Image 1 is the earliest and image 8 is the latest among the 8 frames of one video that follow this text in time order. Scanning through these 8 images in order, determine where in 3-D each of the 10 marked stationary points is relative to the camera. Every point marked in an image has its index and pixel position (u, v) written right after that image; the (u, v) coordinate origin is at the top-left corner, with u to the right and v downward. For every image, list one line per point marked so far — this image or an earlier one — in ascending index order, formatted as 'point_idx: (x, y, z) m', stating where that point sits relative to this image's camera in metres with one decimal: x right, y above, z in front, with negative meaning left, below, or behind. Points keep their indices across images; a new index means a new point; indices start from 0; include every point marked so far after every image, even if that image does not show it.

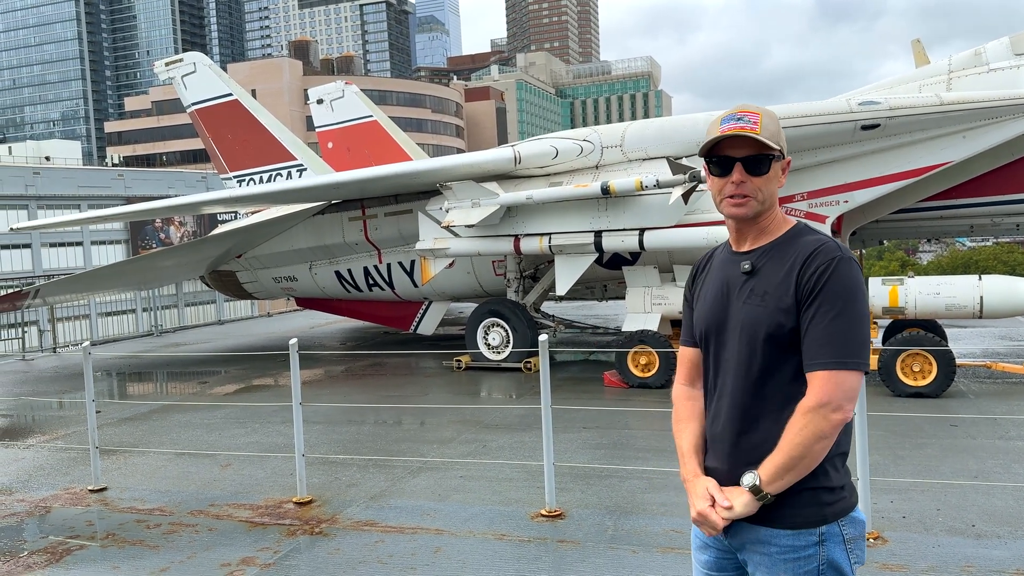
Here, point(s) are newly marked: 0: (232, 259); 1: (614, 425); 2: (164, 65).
0: (-4.6, +0.5, +13.8) m
1: (+0.9, -1.2, +7.1) m
2: (-6.1, +3.9, +14.7) m
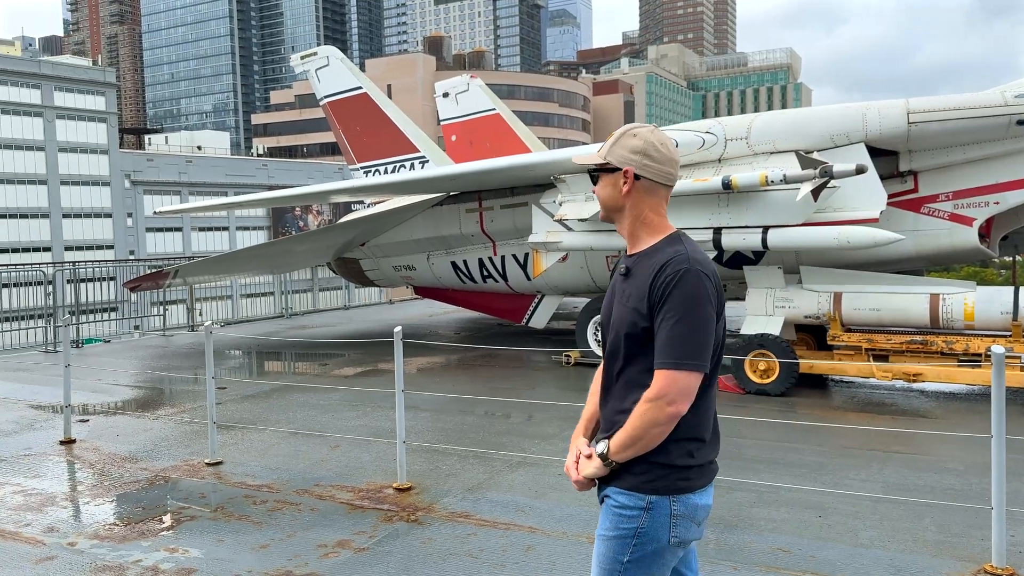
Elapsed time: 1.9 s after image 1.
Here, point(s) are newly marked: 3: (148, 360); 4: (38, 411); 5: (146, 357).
0: (-2.7, +0.7, +14.2) m
1: (+1.7, -1.2, +6.8) m
2: (-3.9, +4.2, +15.3) m
3: (-5.3, -1.1, +12.1) m
4: (-4.7, -1.2, +8.3) m
5: (-5.5, -1.0, +12.5) m
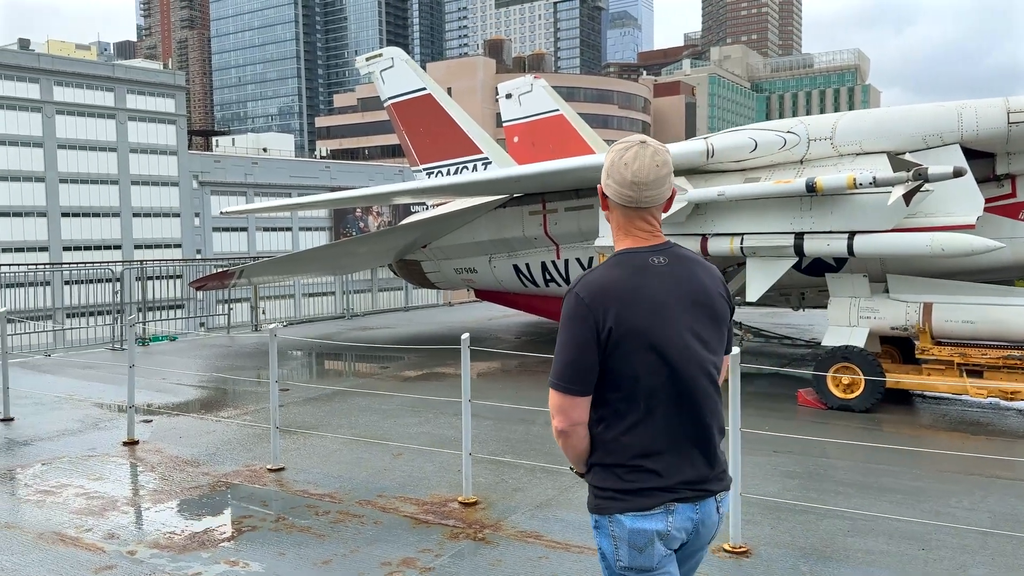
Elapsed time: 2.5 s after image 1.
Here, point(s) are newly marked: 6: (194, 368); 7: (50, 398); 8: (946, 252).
0: (-1.6, +0.7, +14.1) m
1: (+2.3, -1.3, +6.4) m
2: (-2.7, +4.2, +15.2) m
3: (-4.4, -1.1, +12.2) m
4: (-4.1, -1.2, +8.3) m
5: (-4.5, -1.0, +12.5) m
6: (-4.4, -1.1, +11.4) m
7: (-4.9, -1.2, +8.9) m
8: (+3.7, +0.3, +7.2) m
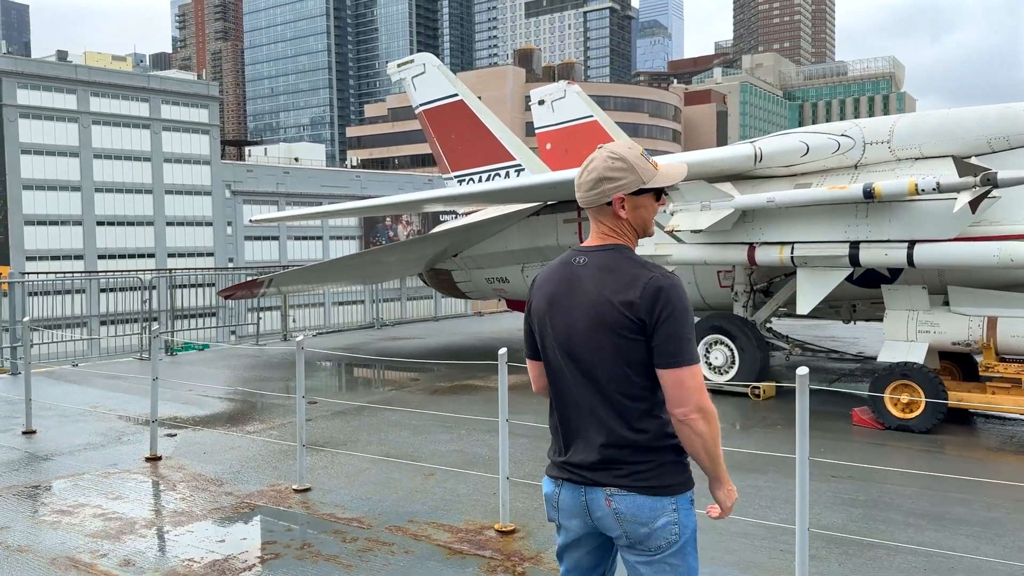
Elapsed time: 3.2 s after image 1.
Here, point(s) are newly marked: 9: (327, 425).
0: (-1.0, +0.5, +13.8) m
1: (+2.6, -1.4, +5.9) m
2: (-2.1, +4.0, +15.0) m
3: (-3.9, -1.2, +12.0) m
4: (-3.7, -1.3, +8.1) m
5: (-4.0, -1.2, +12.3) m
6: (-3.9, -1.2, +11.2) m
7: (-4.6, -1.3, +8.7) m
8: (+4.0, +0.2, +6.7) m
9: (-1.8, -1.3, +8.0) m
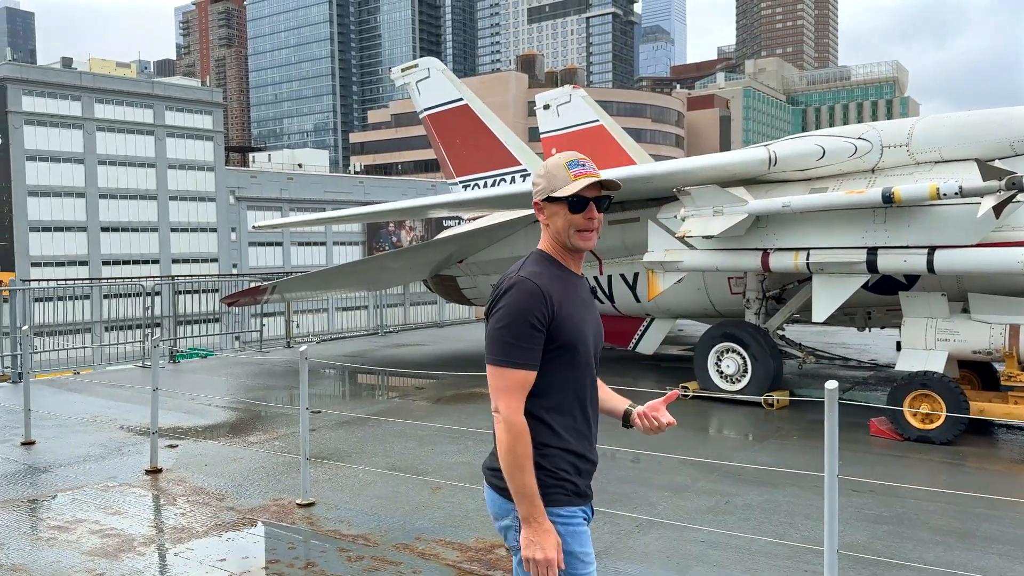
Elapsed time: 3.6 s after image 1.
0: (-0.9, +0.4, +13.6) m
1: (+2.6, -1.4, +5.7) m
2: (-2.0, +3.9, +14.9) m
3: (-3.8, -1.3, +11.8) m
4: (-3.6, -1.4, +7.9) m
5: (-4.0, -1.3, +12.2) m
6: (-3.8, -1.3, +11.0) m
7: (-4.5, -1.4, +8.5) m
8: (+4.1, +0.2, +6.5) m
9: (-1.7, -1.4, +7.8) m
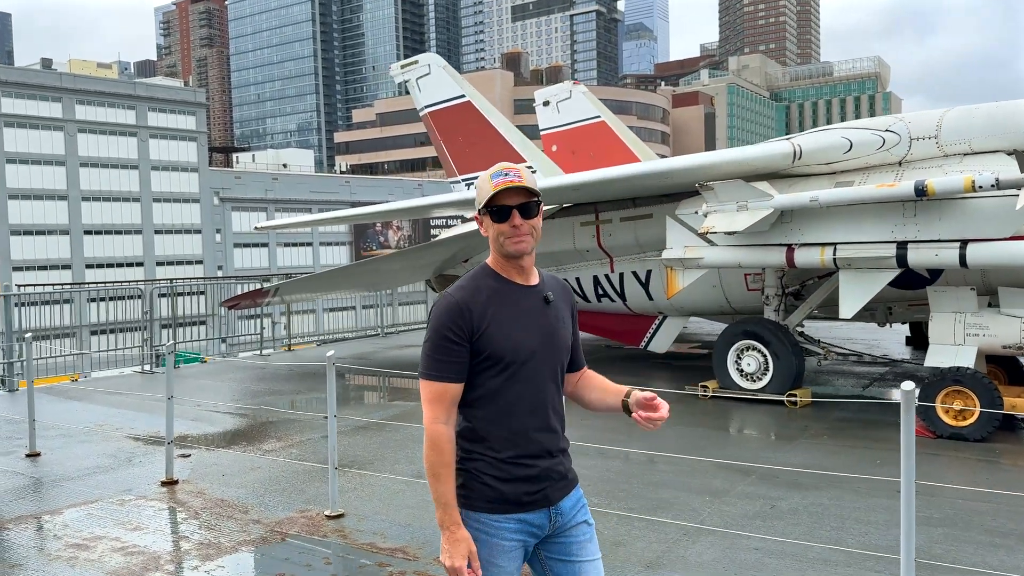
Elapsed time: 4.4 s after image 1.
0: (-0.9, +0.4, +13.4) m
1: (+2.9, -1.4, +5.6) m
2: (-2.0, +3.9, +14.6) m
3: (-3.7, -1.3, +11.5) m
4: (-3.4, -1.4, +7.6) m
5: (-3.8, -1.3, +11.9) m
6: (-3.7, -1.3, +10.7) m
7: (-4.3, -1.4, +8.2) m
8: (+4.3, +0.2, +6.4) m
9: (-1.5, -1.4, +7.6) m
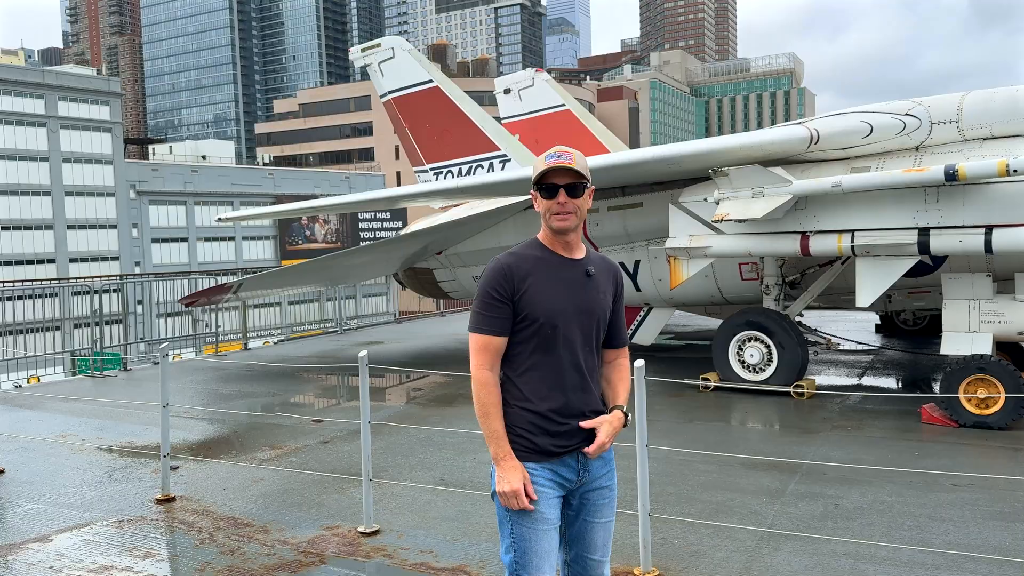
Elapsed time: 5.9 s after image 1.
0: (-1.3, +0.5, +12.8) m
1: (+3.2, -1.3, +5.4) m
2: (-2.5, +4.0, +14.0) m
3: (-3.9, -1.3, +10.8) m
4: (-3.3, -1.4, +6.9) m
5: (-4.1, -1.2, +11.1) m
6: (-3.8, -1.3, +10.0) m
7: (-4.2, -1.4, +7.4) m
8: (+4.5, +0.3, +6.3) m
9: (-1.4, -1.3, +7.1) m
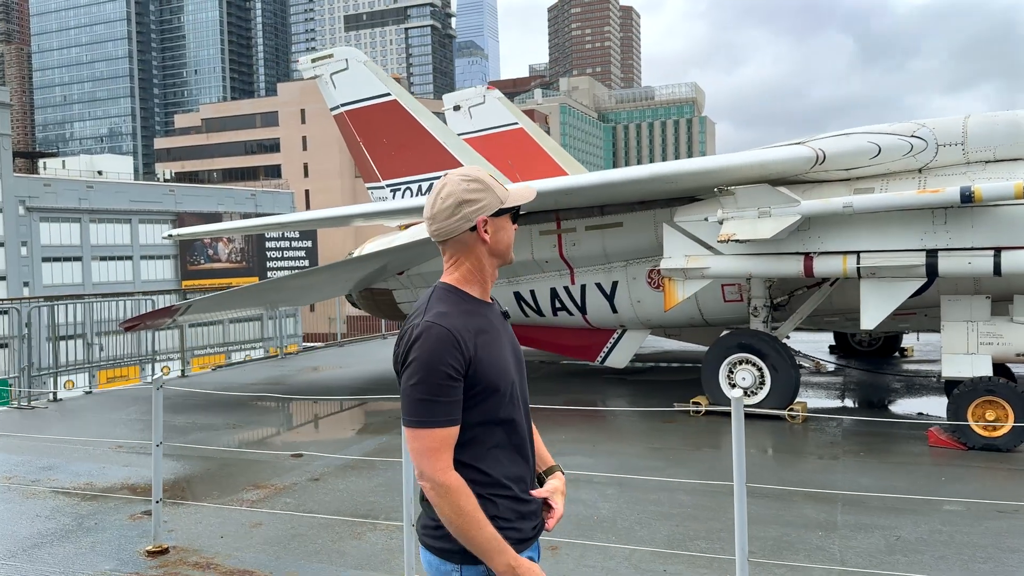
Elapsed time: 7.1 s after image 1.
0: (-1.8, +0.2, +12.3) m
1: (+3.4, -1.4, +5.3) m
2: (-3.2, +3.6, +13.3) m
3: (-4.2, -1.5, +9.9) m
4: (-3.2, -1.6, +6.1) m
5: (-4.4, -1.5, +10.2) m
6: (-4.0, -1.5, +9.1) m
7: (-4.2, -1.5, +6.5) m
8: (+4.6, +0.2, +6.4) m
9: (-1.3, -1.5, +6.5) m
